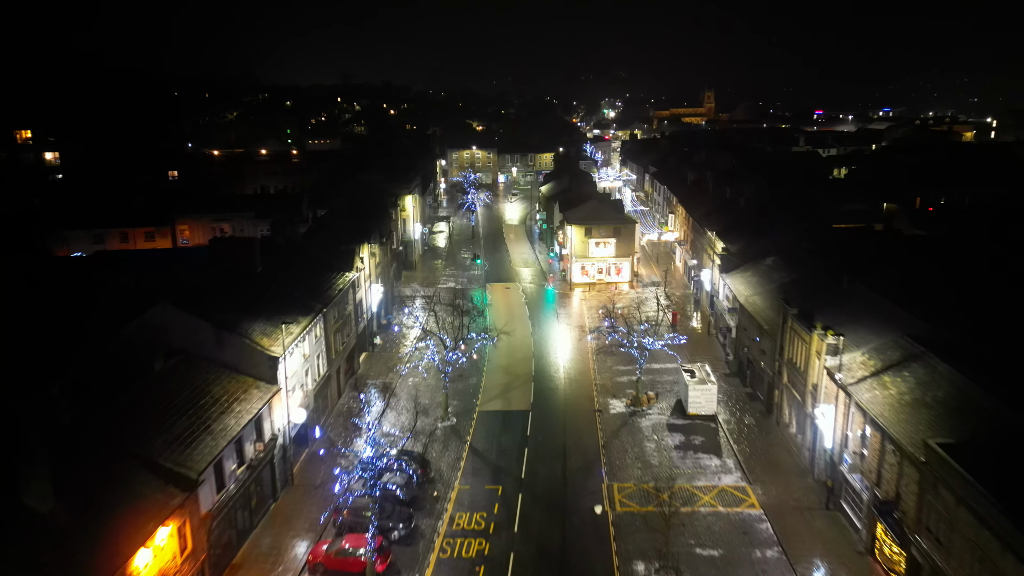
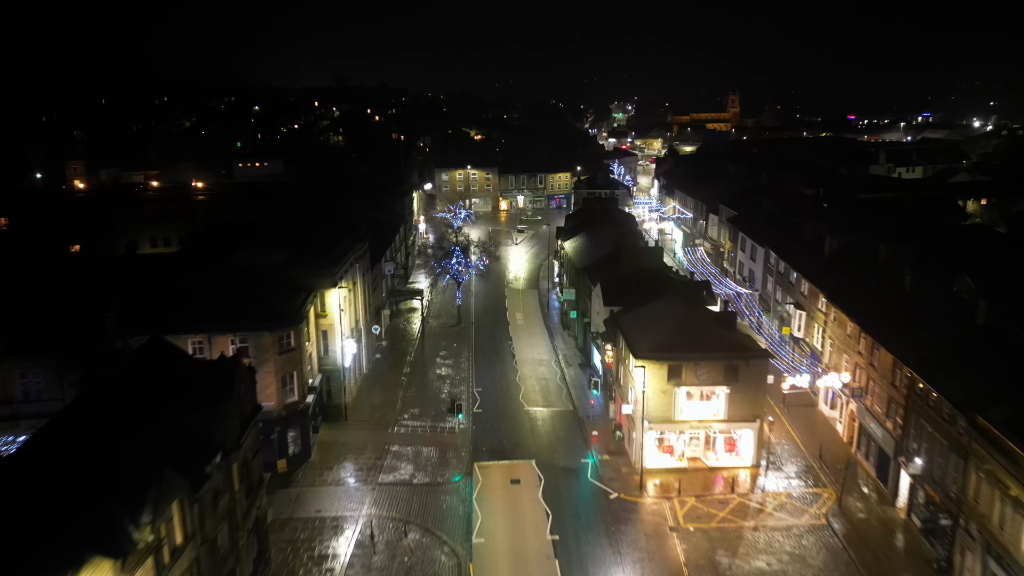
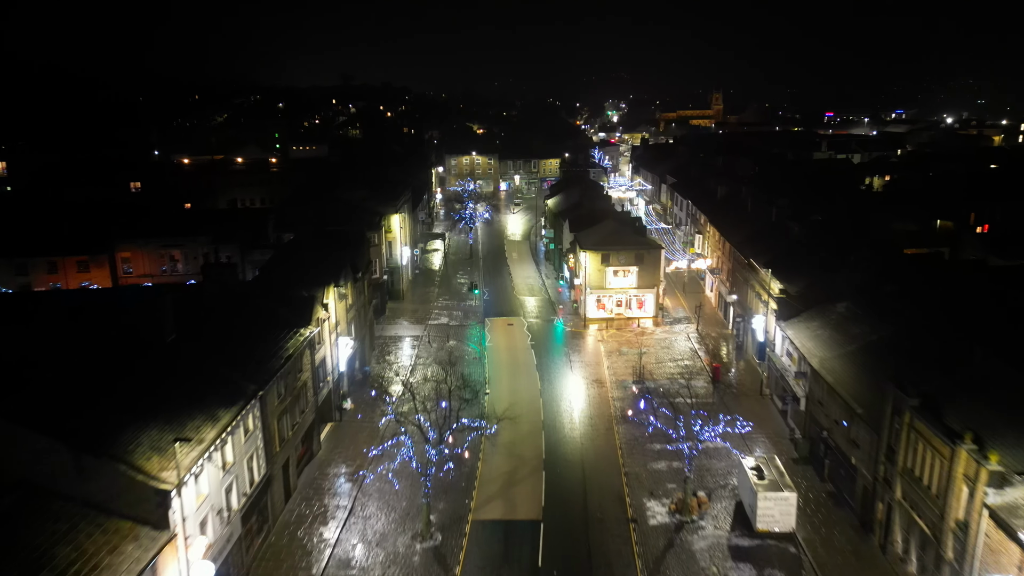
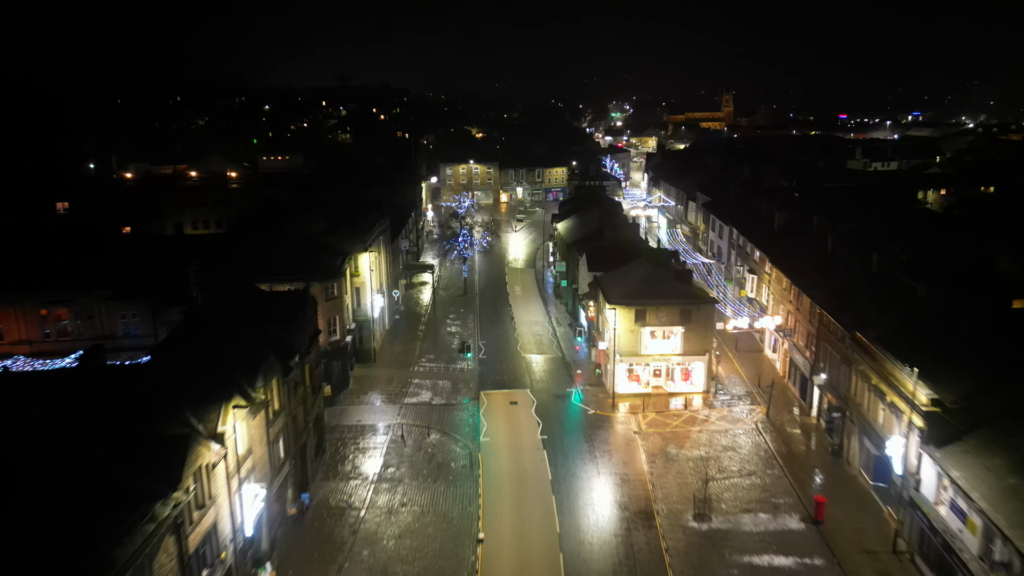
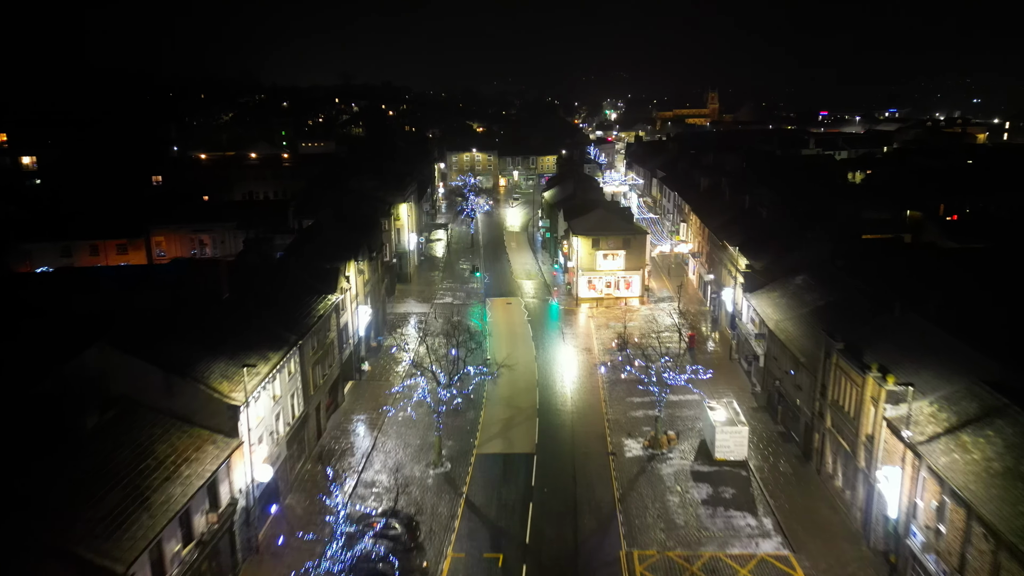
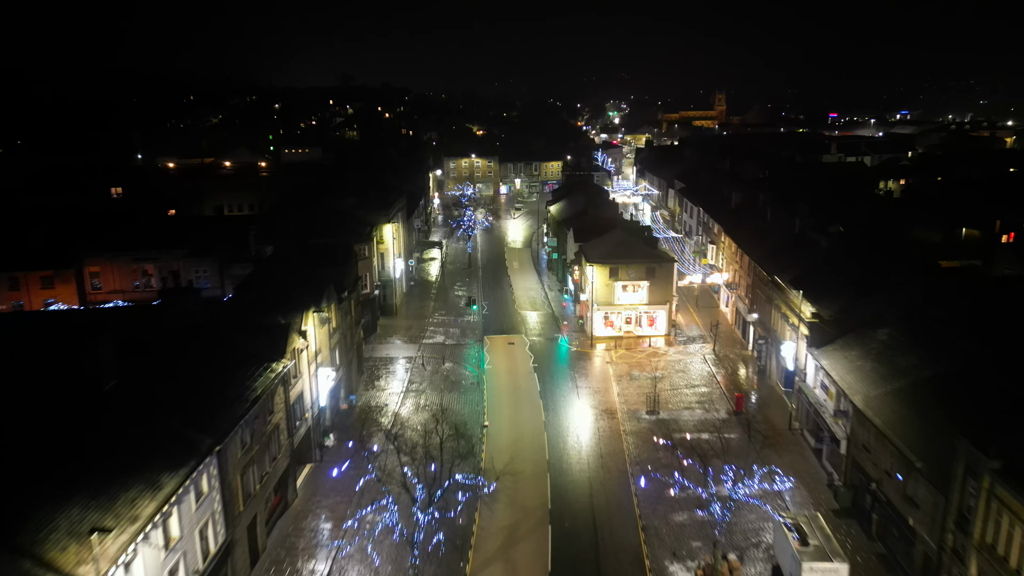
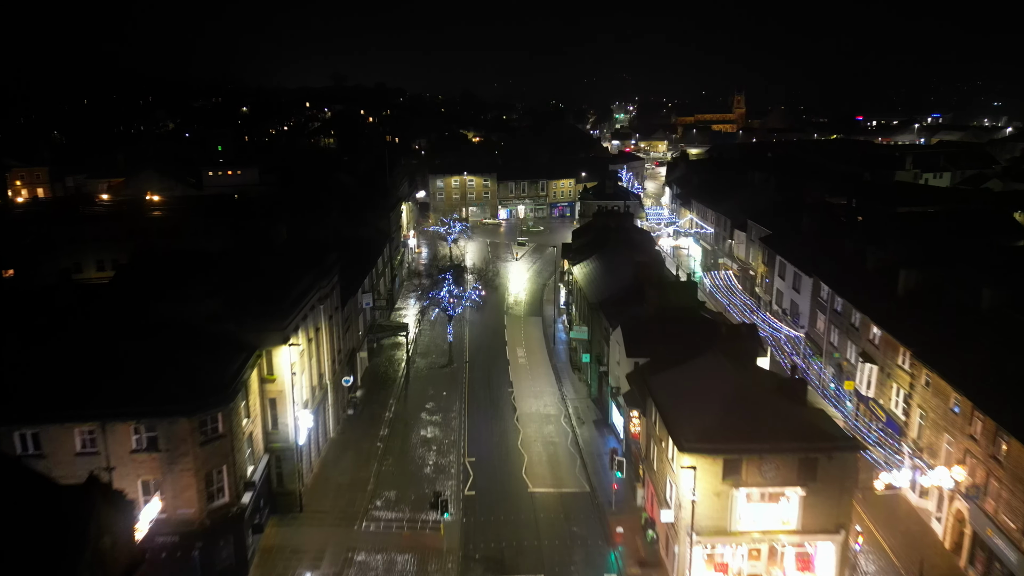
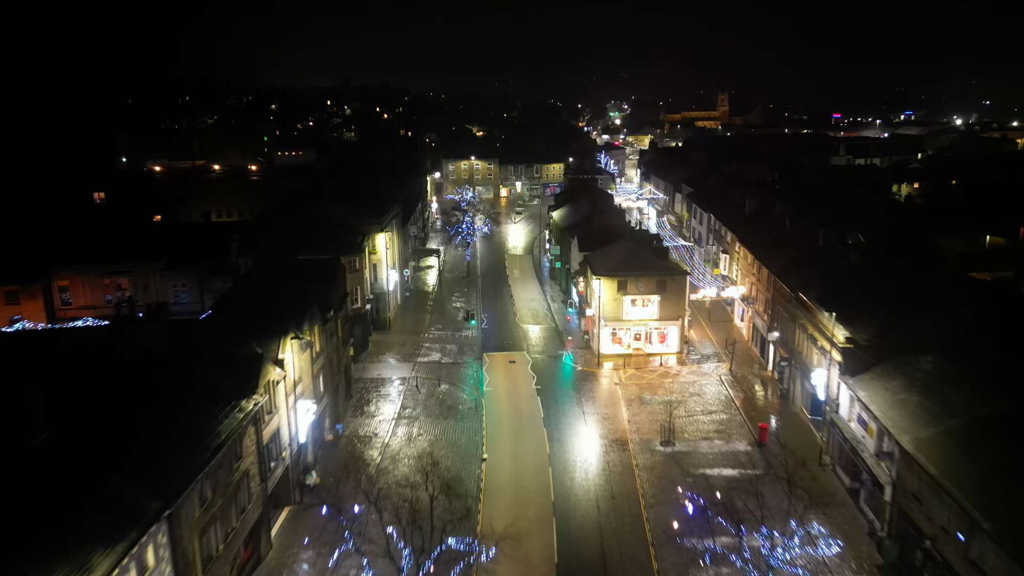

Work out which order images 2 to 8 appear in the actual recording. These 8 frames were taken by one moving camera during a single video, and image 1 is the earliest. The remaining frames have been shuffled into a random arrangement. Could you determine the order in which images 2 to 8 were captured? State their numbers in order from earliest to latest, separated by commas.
5, 3, 6, 8, 4, 2, 7
